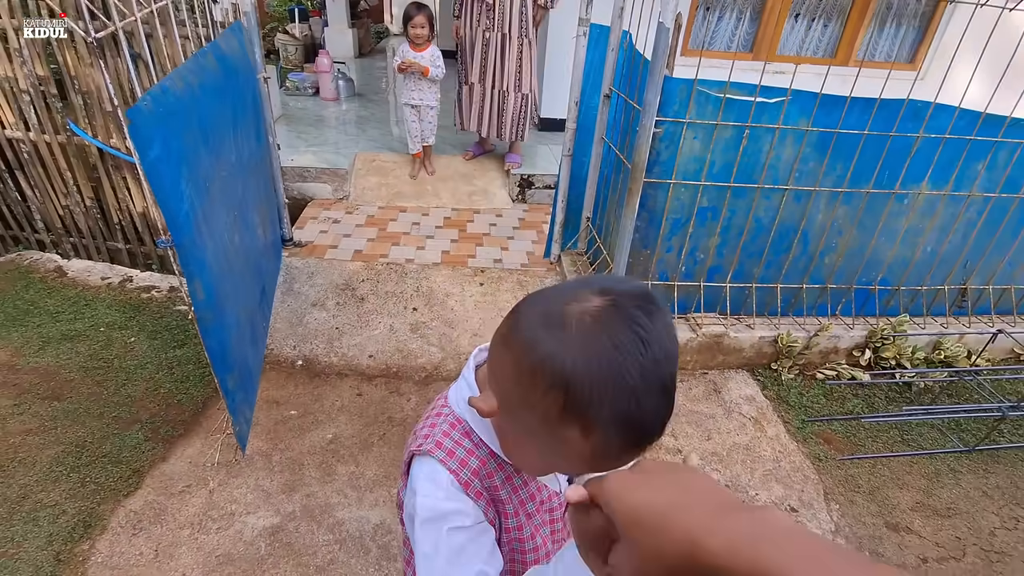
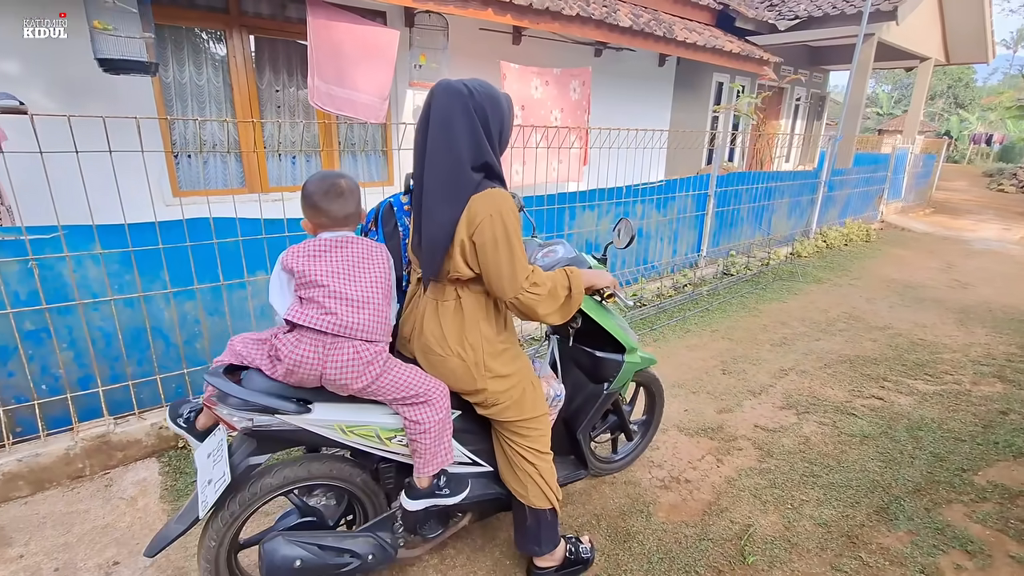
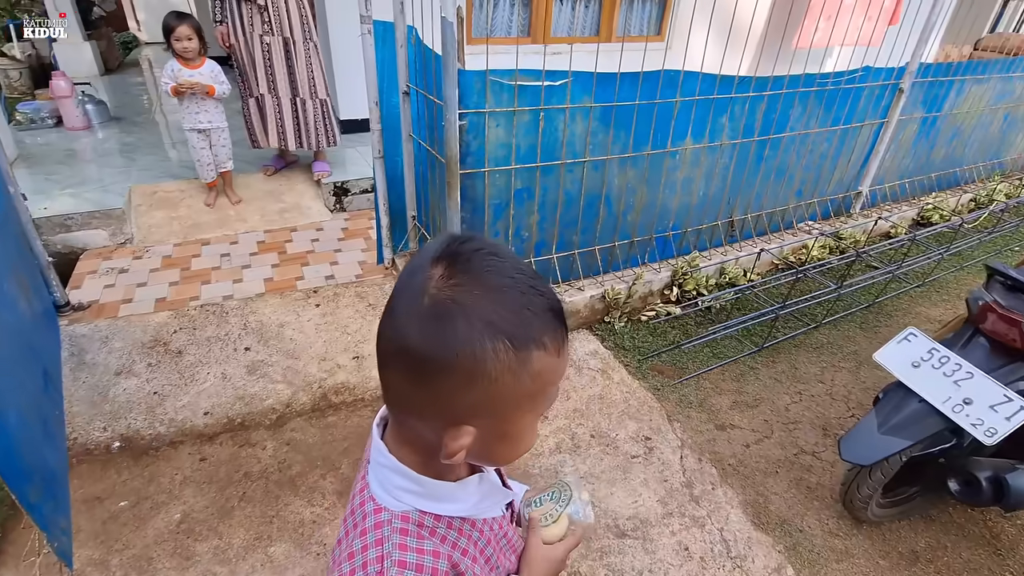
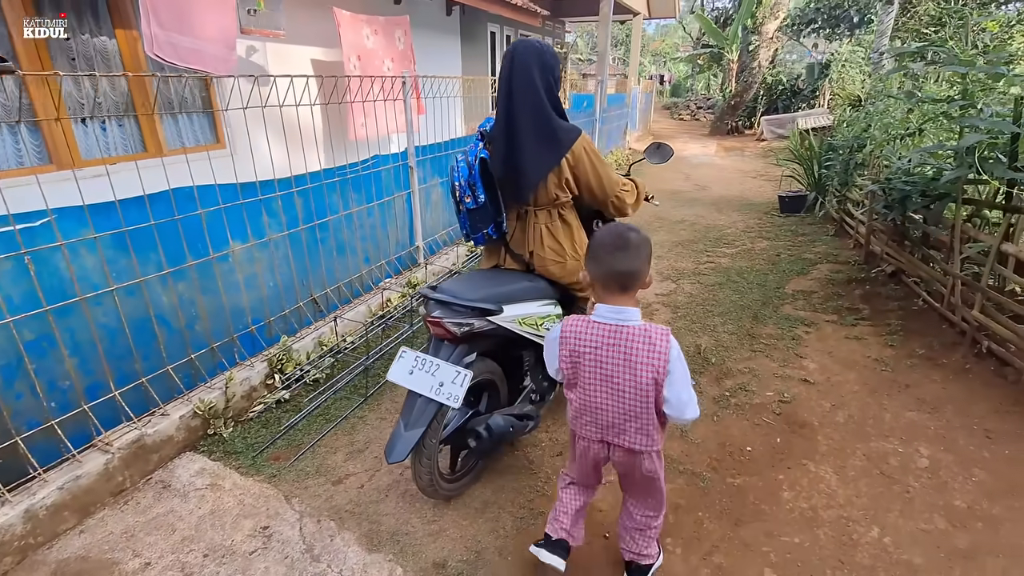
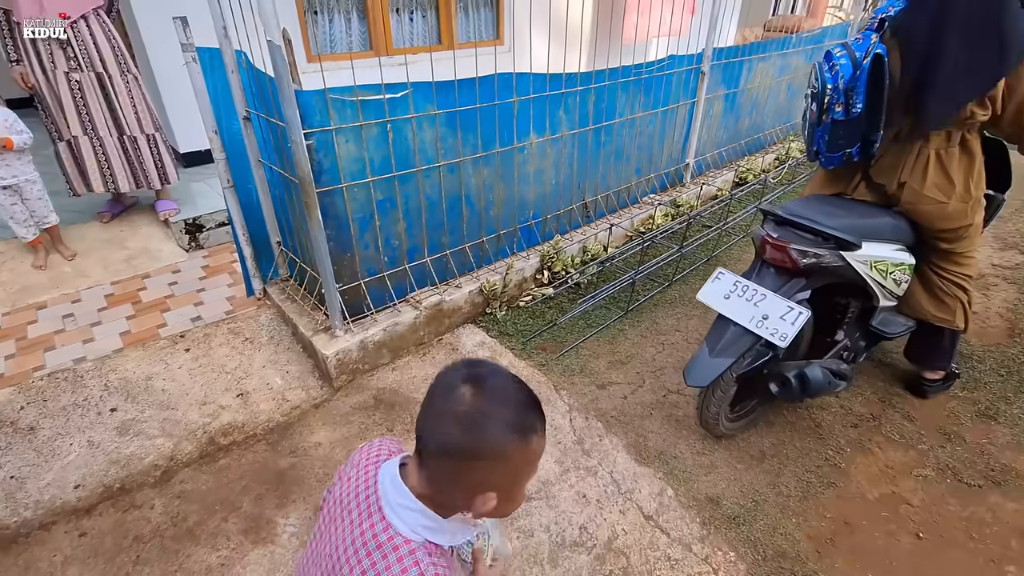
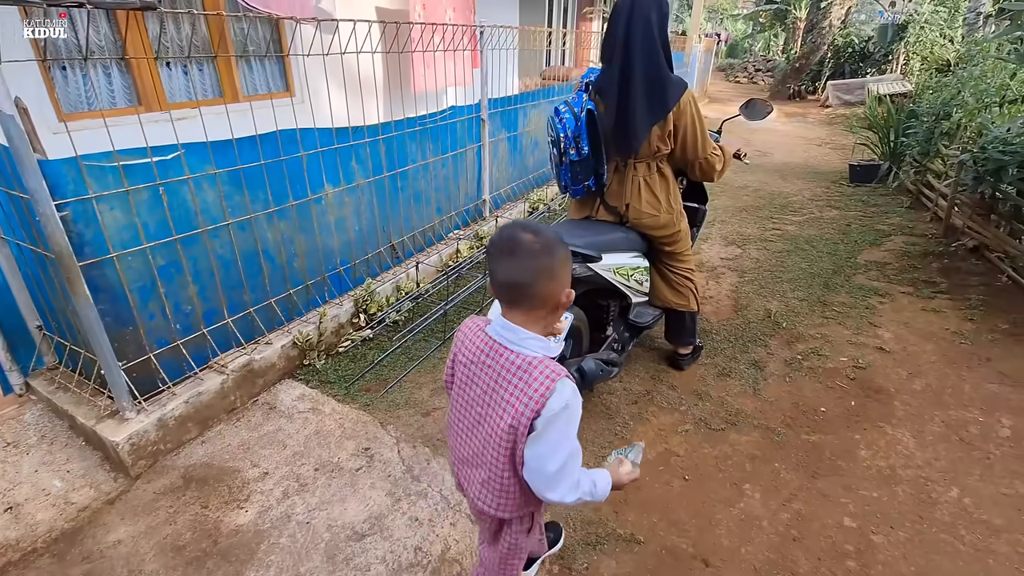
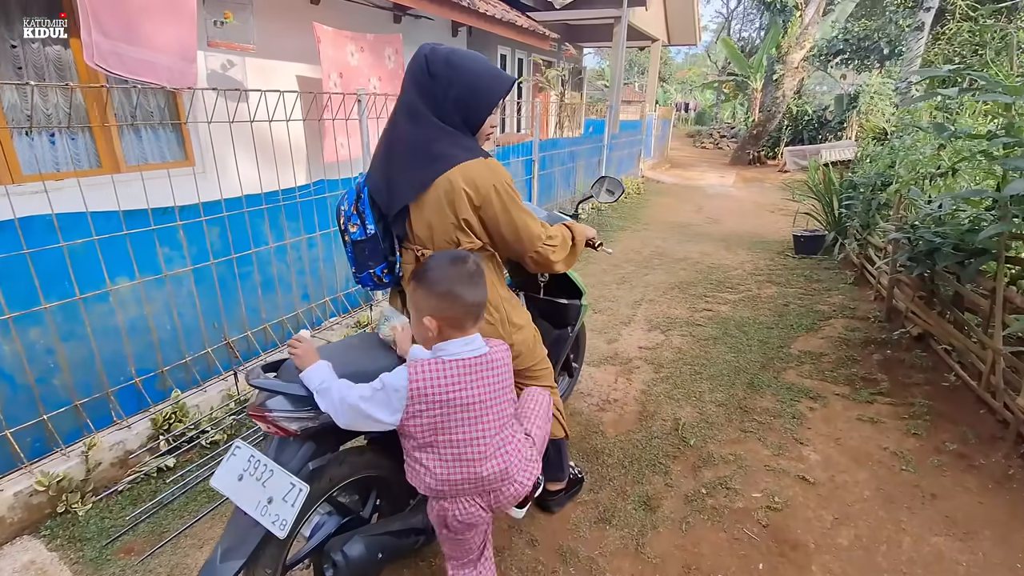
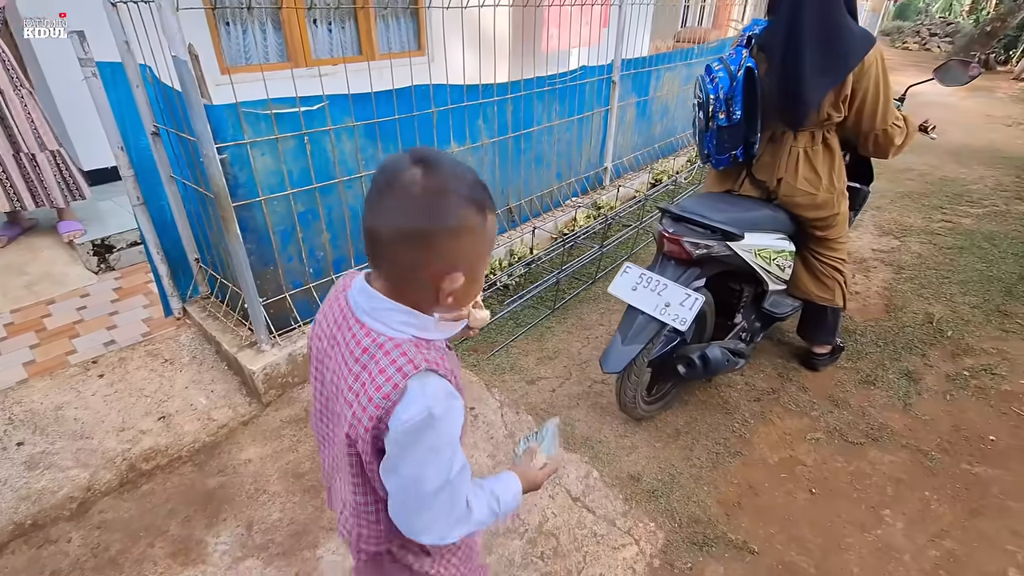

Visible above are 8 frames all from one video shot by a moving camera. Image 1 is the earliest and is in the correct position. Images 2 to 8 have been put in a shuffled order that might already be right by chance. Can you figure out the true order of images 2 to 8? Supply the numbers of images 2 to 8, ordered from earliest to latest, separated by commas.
3, 5, 8, 6, 4, 7, 2
